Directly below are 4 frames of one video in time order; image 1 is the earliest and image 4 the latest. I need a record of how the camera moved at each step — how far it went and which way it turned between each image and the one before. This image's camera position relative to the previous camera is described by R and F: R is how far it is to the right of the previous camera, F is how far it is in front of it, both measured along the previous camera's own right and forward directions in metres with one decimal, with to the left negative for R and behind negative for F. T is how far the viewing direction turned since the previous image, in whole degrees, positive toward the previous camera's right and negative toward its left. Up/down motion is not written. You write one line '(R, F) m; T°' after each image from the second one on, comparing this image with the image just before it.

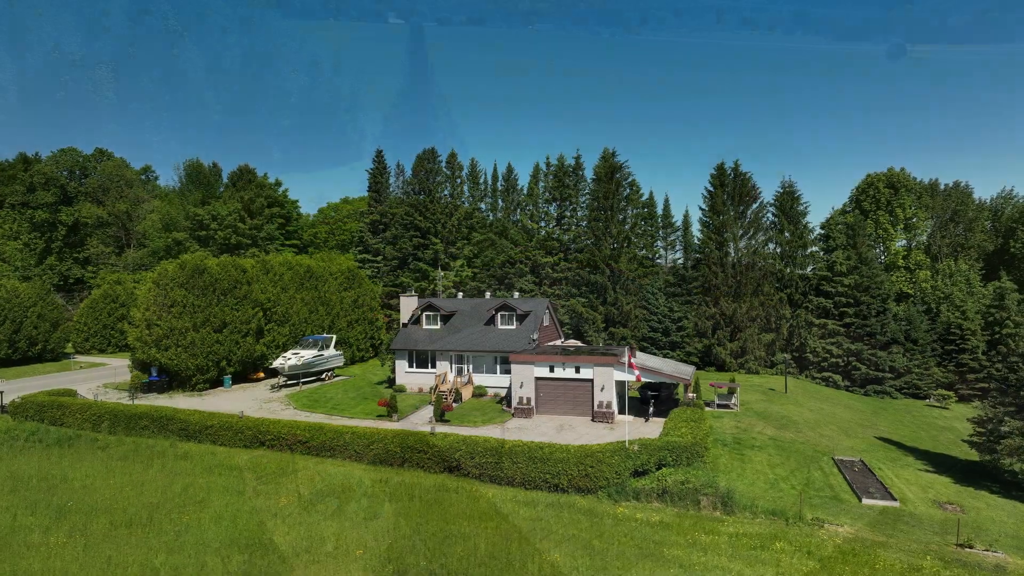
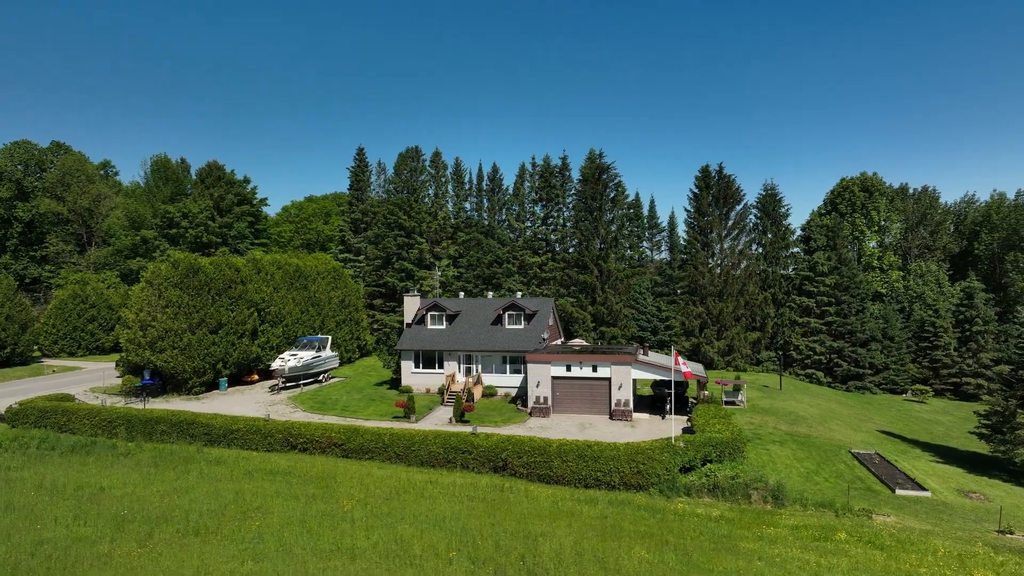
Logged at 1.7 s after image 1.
(-2.2, +0.1) m; +3°
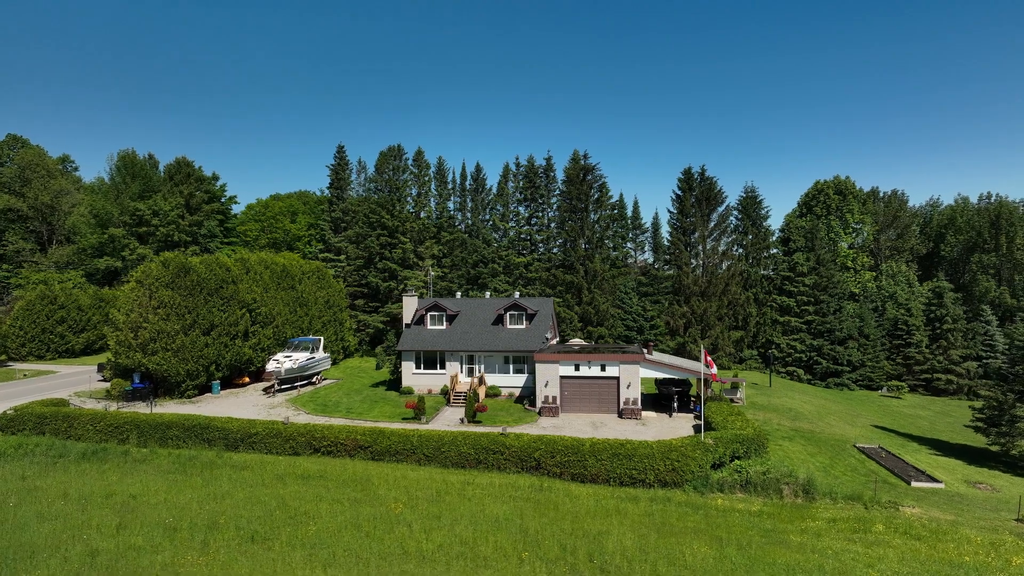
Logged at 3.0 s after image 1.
(-1.7, +0.1) m; +3°
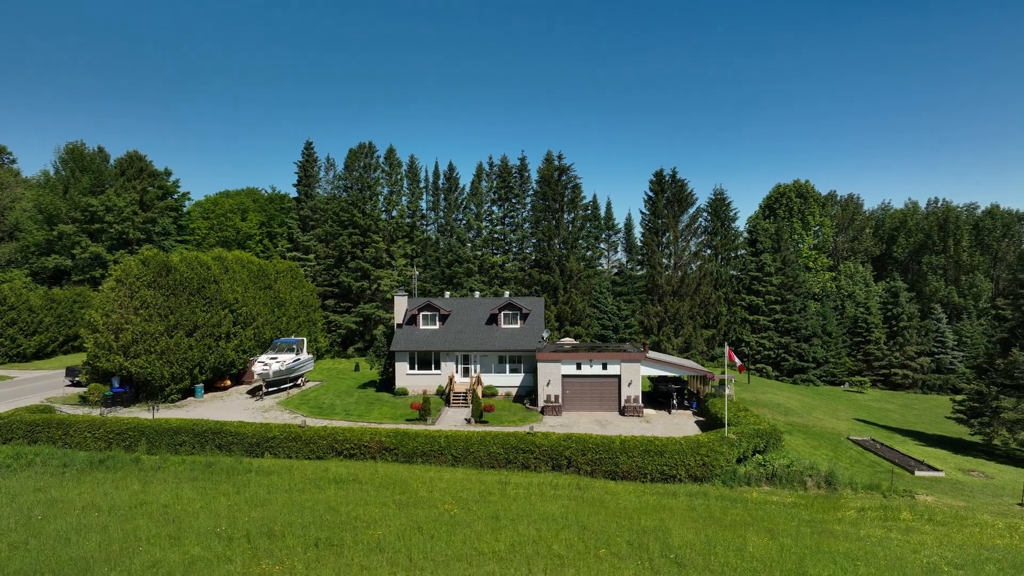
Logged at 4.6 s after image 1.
(-2.0, 0.0) m; +4°
